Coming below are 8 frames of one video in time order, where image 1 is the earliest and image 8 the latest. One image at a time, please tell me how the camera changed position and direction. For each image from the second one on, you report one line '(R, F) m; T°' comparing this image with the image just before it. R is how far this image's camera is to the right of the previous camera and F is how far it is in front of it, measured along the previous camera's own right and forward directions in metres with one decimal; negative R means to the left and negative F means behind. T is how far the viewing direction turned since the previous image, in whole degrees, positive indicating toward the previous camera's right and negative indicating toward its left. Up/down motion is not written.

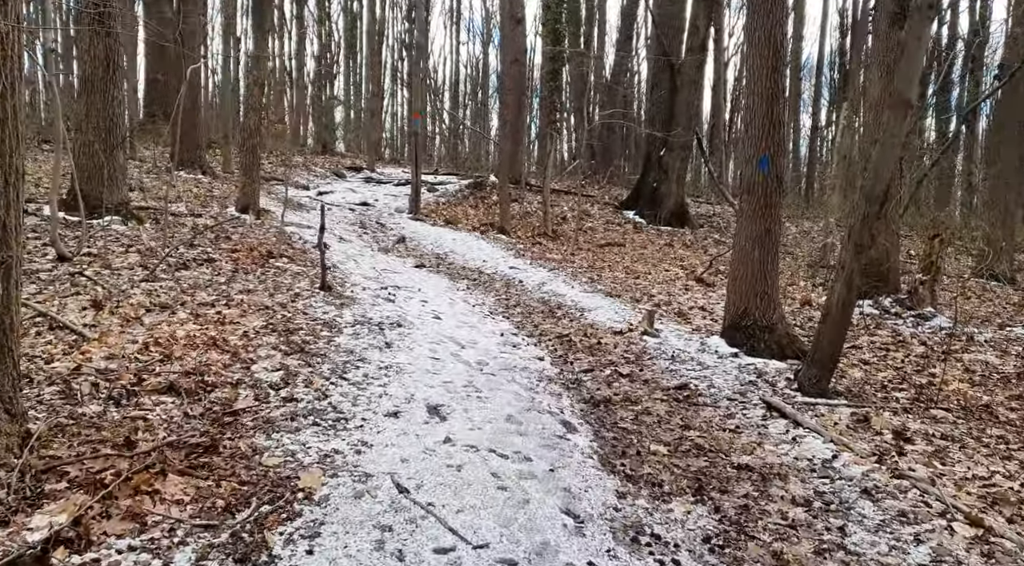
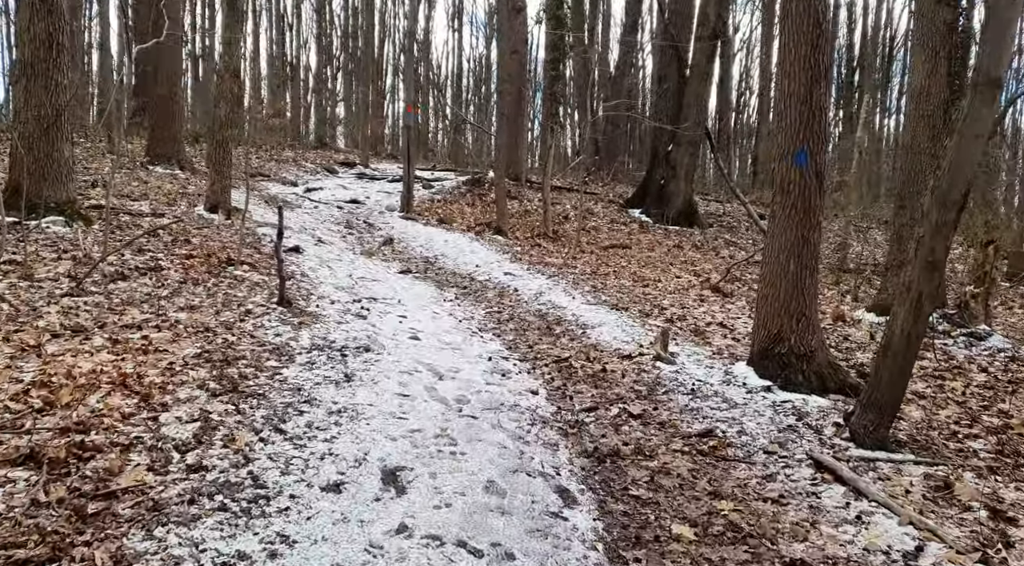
(+0.1, +1.2) m; 0°
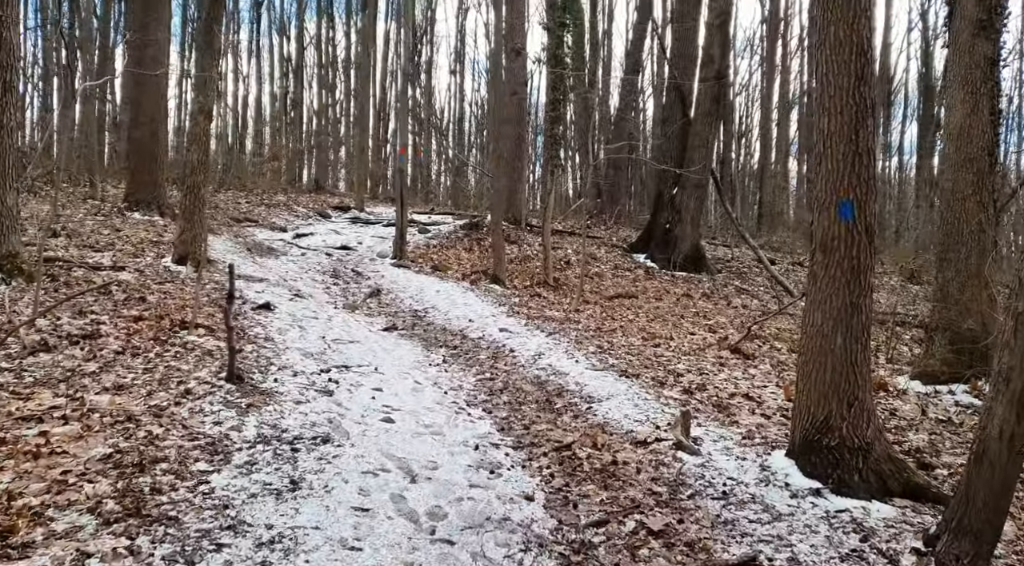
(+0.1, +1.1) m; 0°
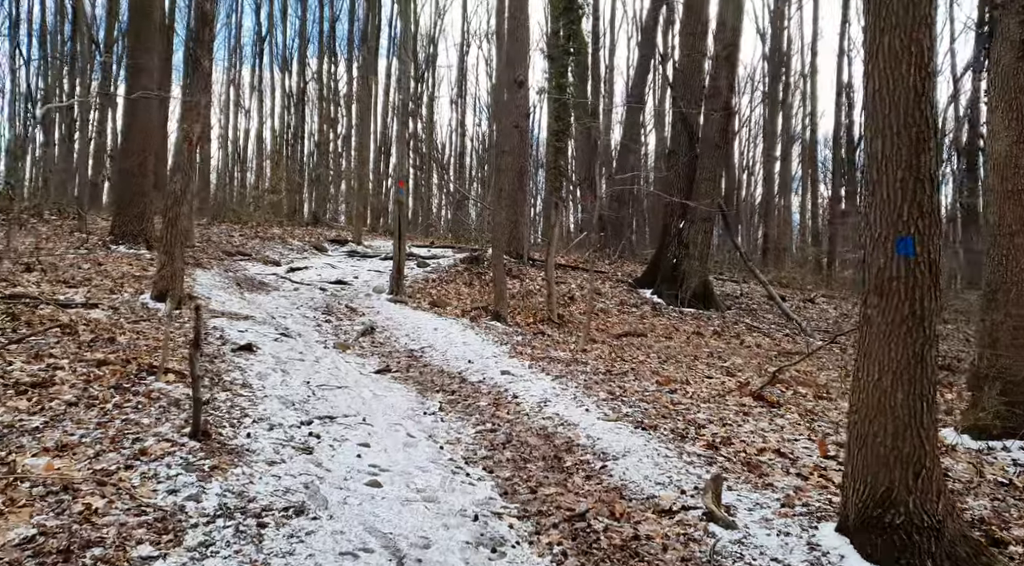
(0.0, +0.7) m; 0°
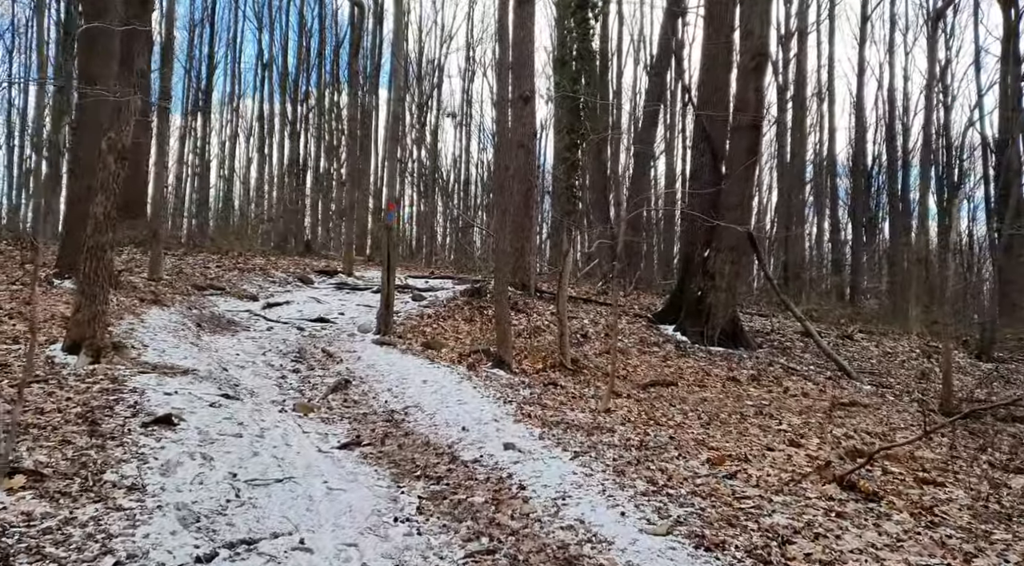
(0.0, +2.1) m; 0°
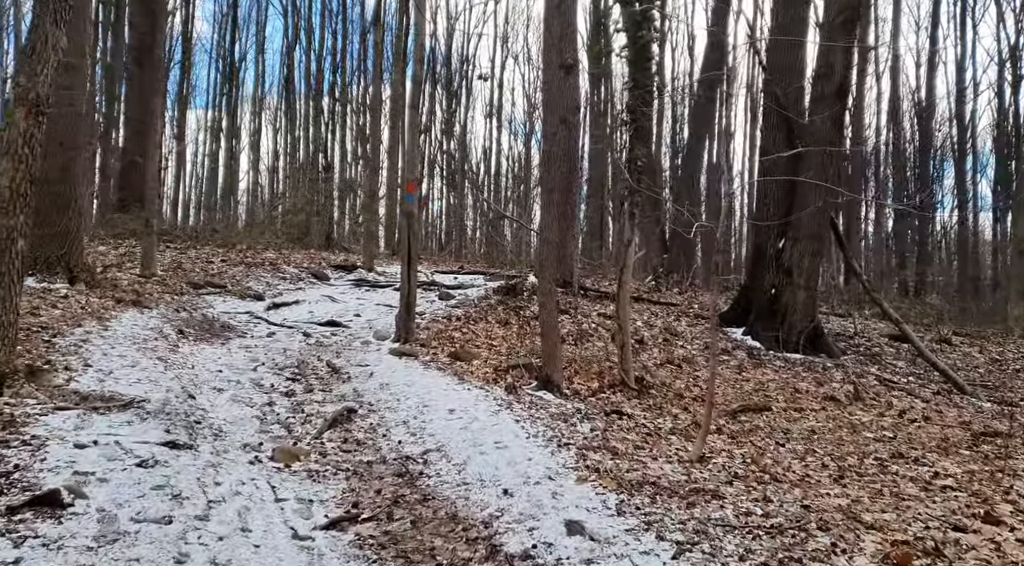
(-0.2, +2.4) m; -2°
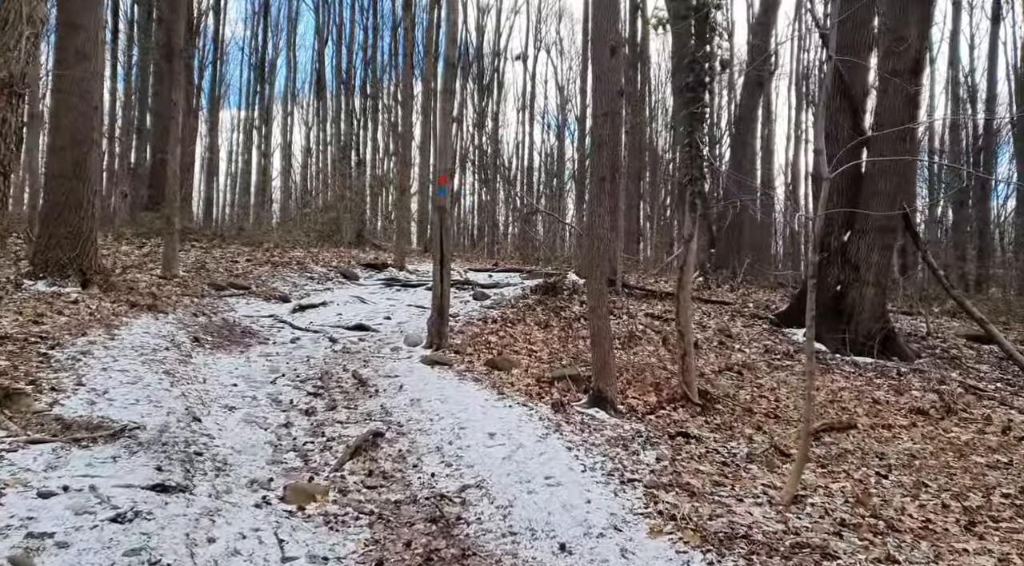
(-0.1, +1.1) m; -2°
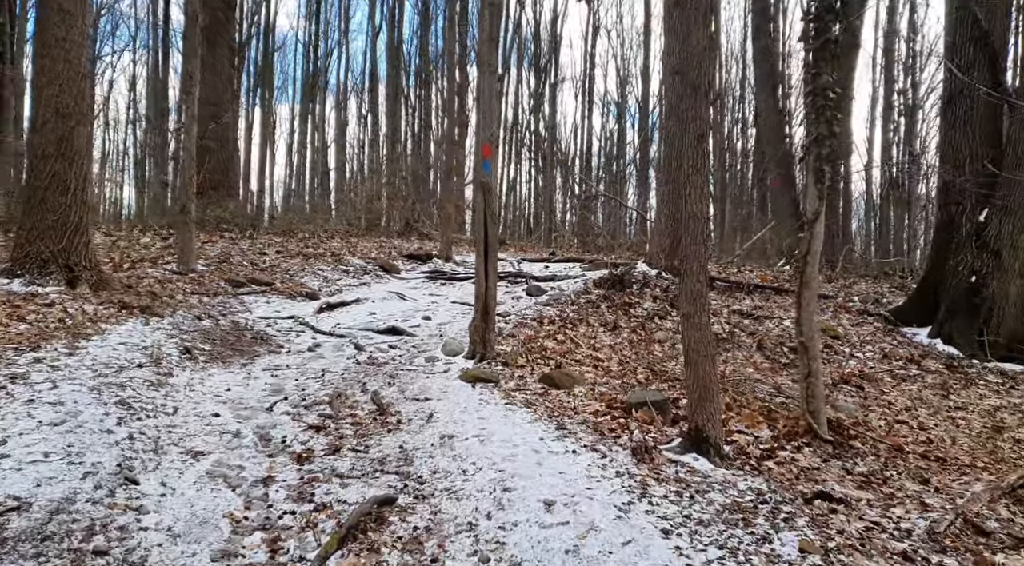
(0.0, +2.1) m; -4°
